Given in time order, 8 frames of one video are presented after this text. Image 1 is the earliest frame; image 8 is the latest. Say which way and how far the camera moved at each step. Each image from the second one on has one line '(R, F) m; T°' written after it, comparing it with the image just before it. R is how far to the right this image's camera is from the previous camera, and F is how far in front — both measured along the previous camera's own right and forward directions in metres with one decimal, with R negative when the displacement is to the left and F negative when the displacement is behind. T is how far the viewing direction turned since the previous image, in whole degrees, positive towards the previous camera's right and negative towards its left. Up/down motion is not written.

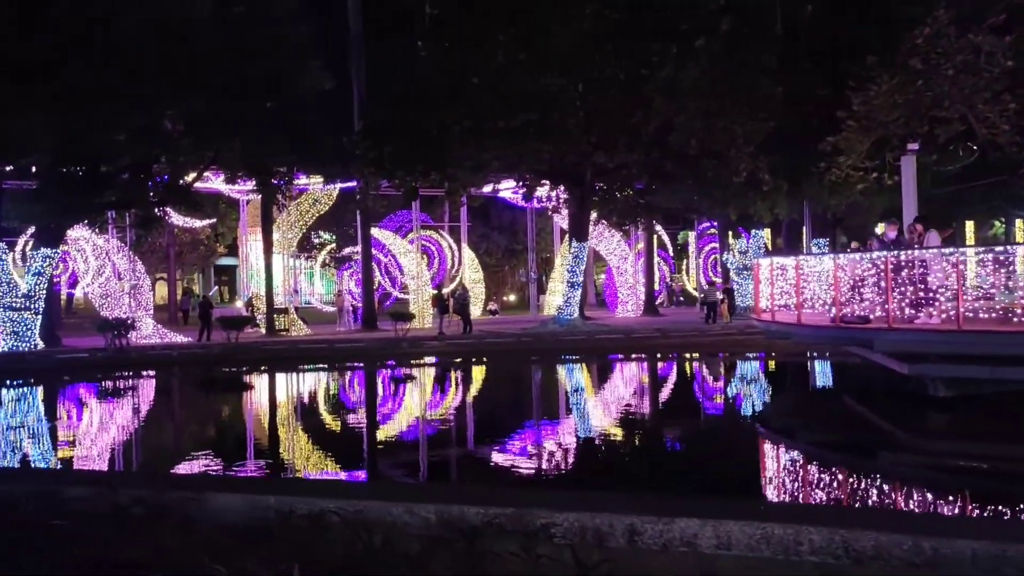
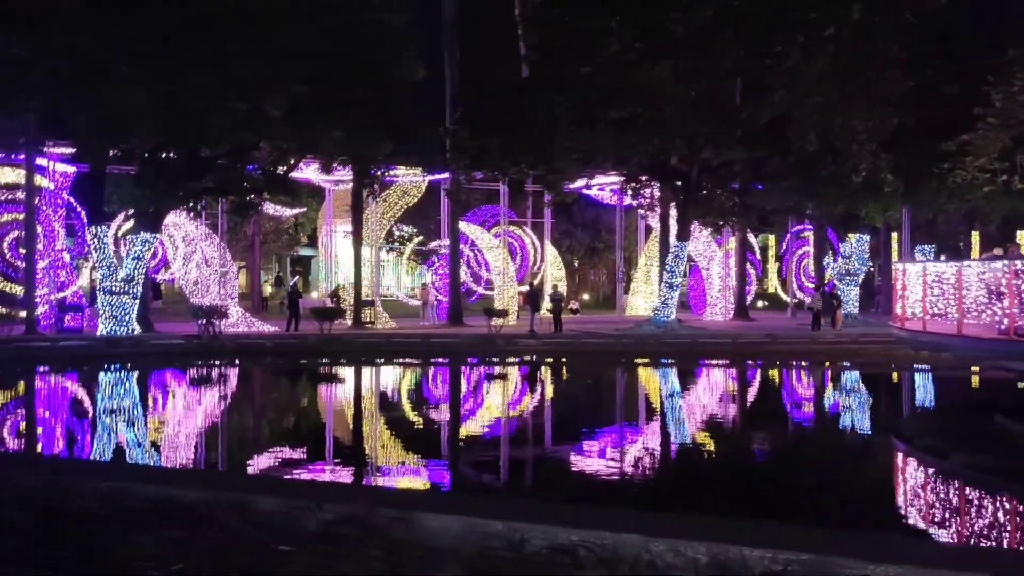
(-1.1, +0.7) m; -4°
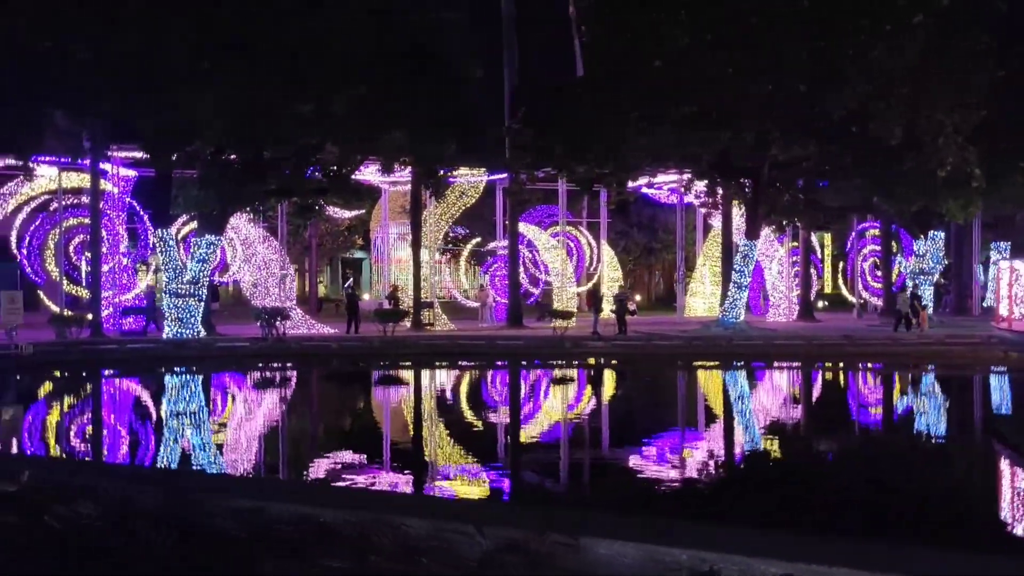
(-0.6, +0.5) m; -3°
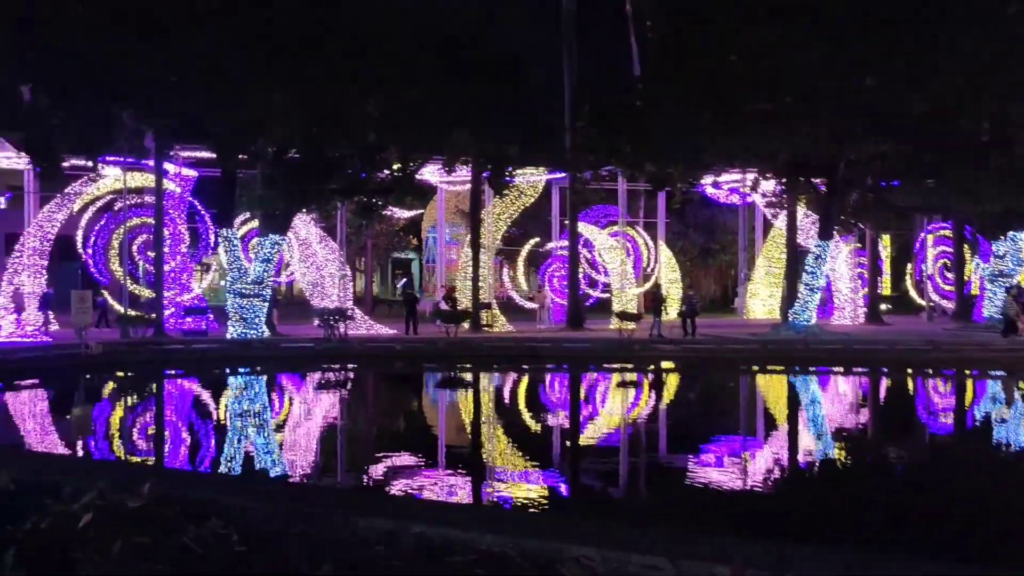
(-0.6, +0.4) m; -3°
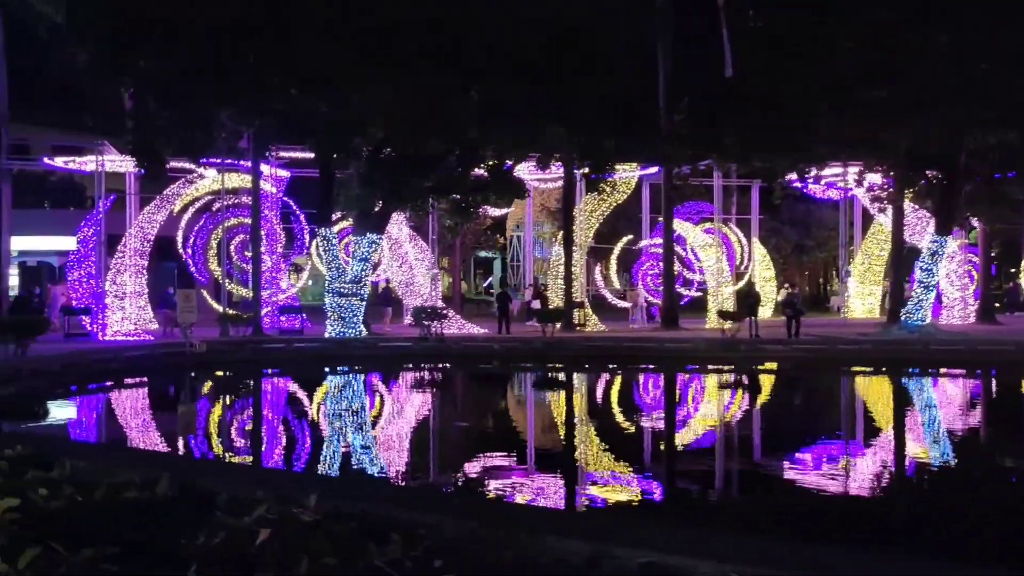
(-0.6, +0.4) m; -5°
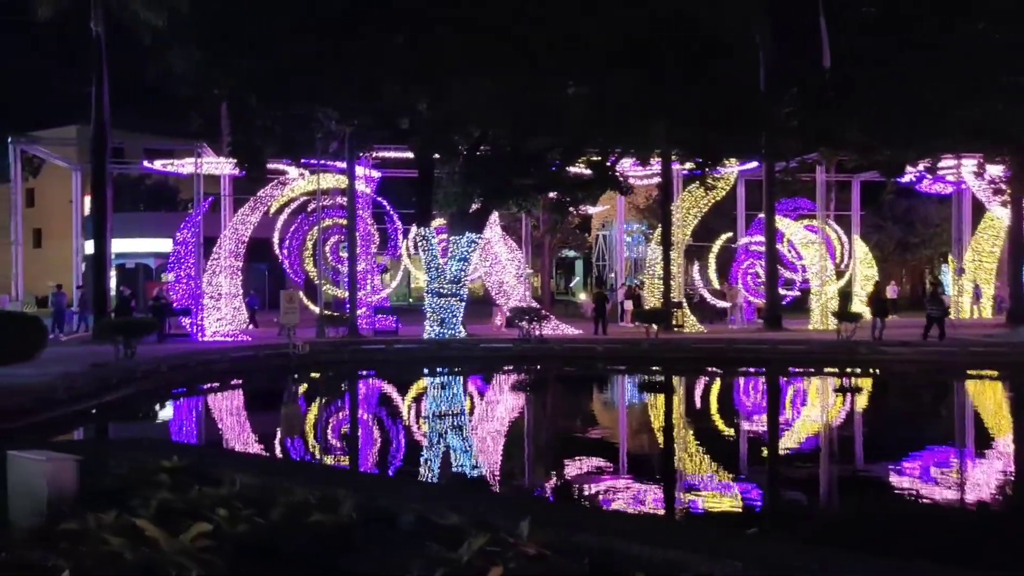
(-0.8, +0.6) m; -5°
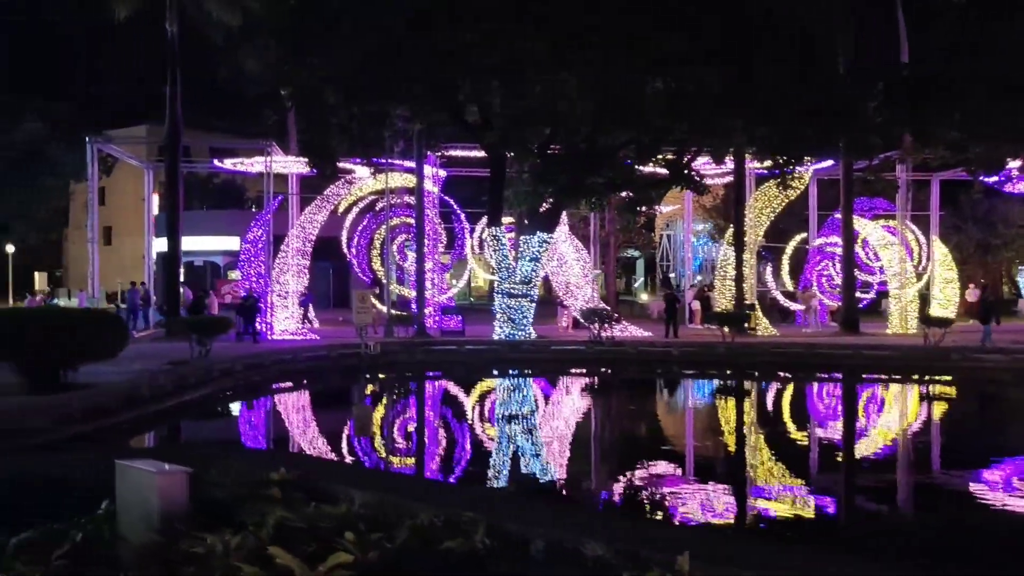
(-0.4, +0.3) m; -3°
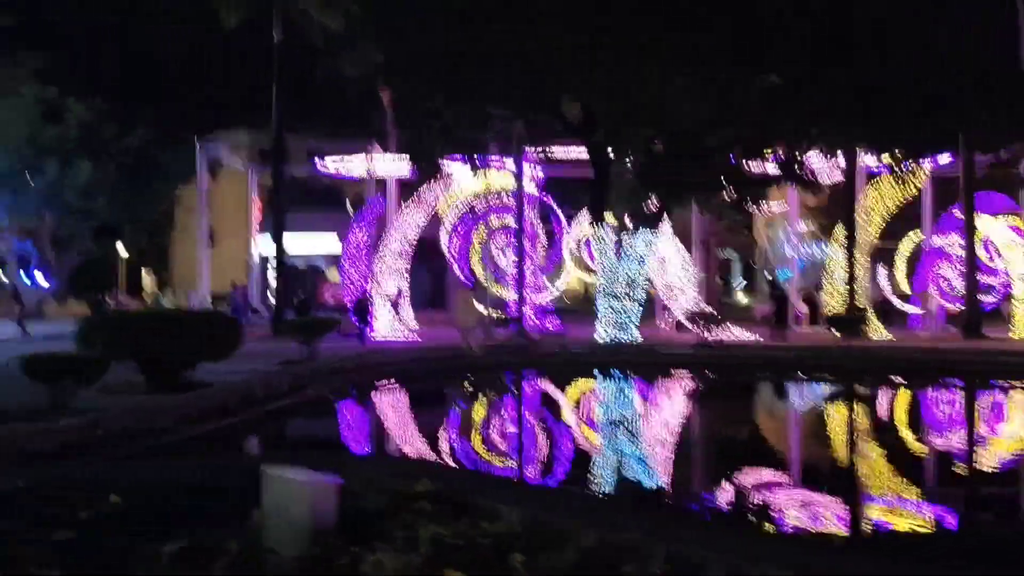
(-0.4, +0.3) m; -6°
